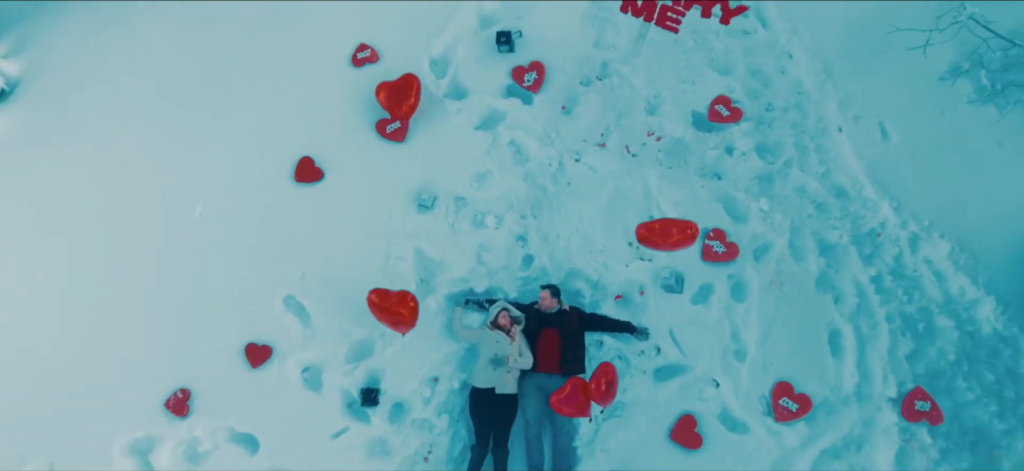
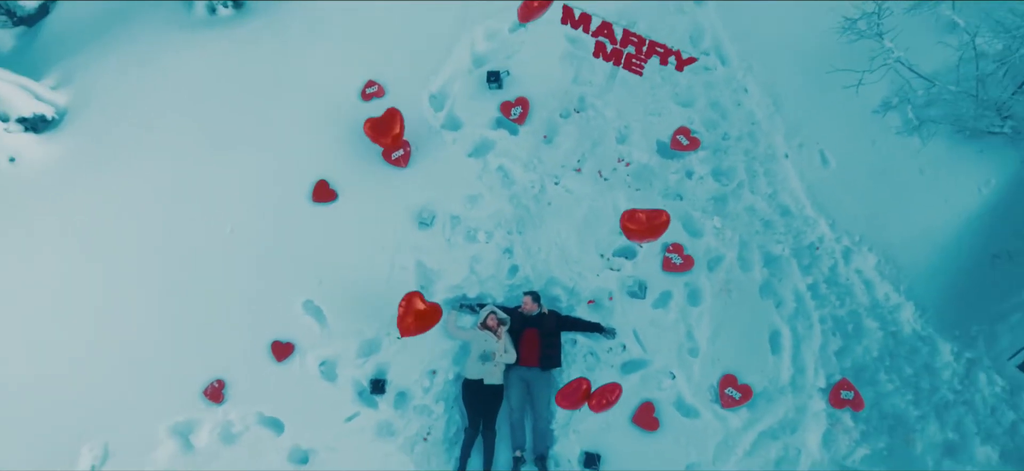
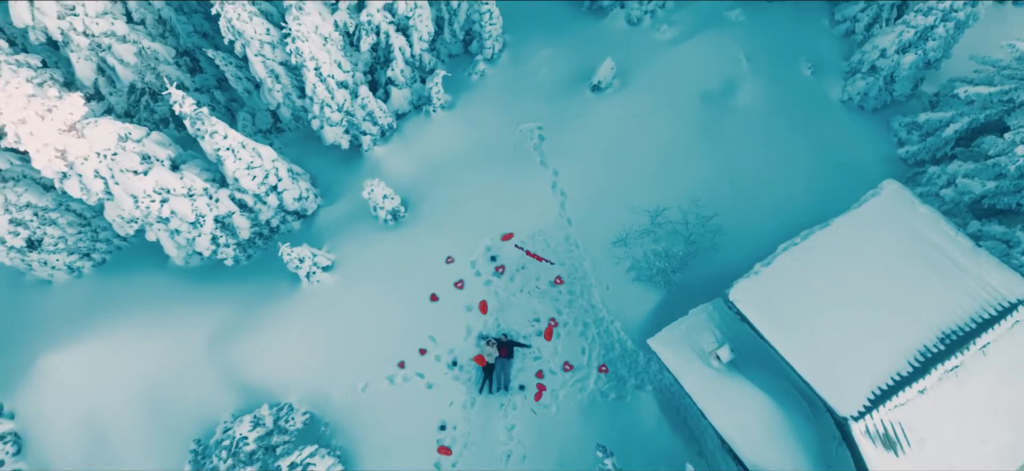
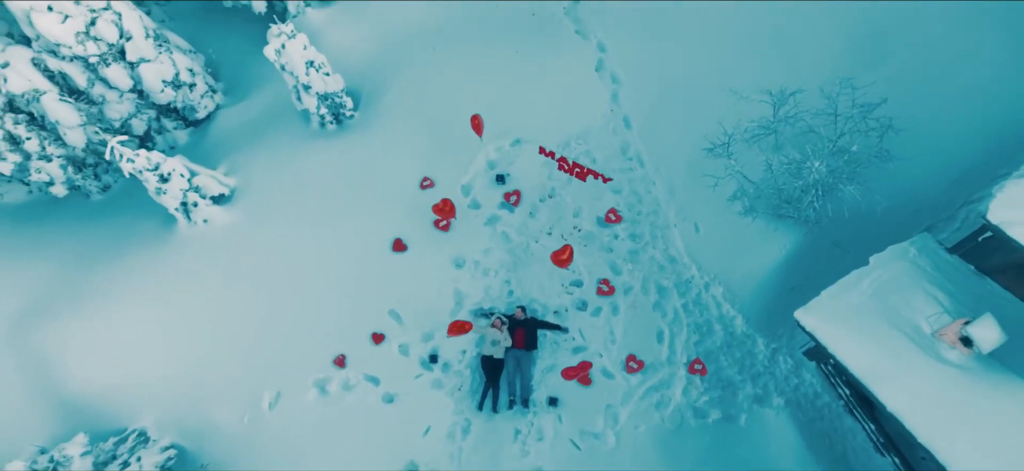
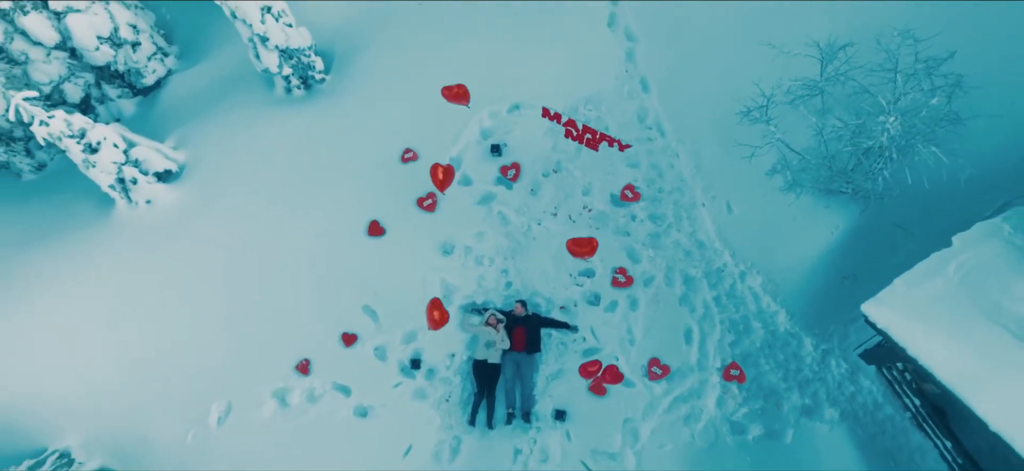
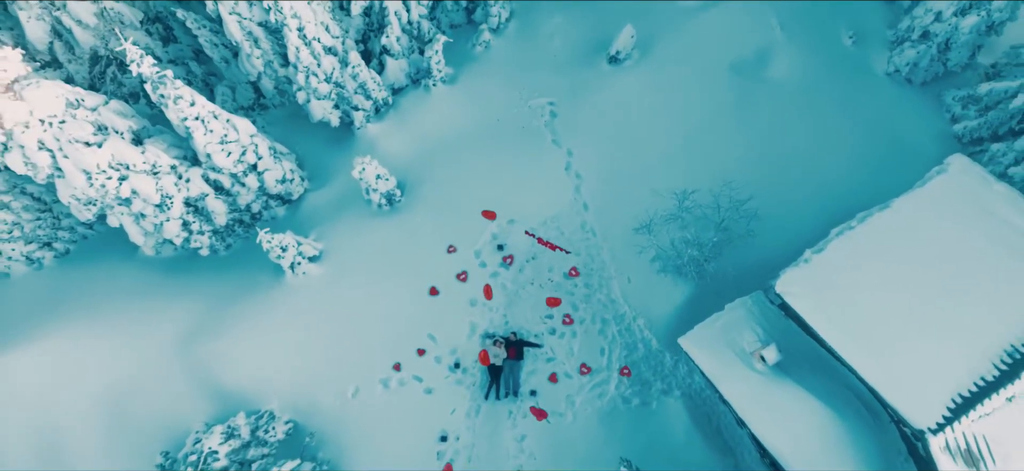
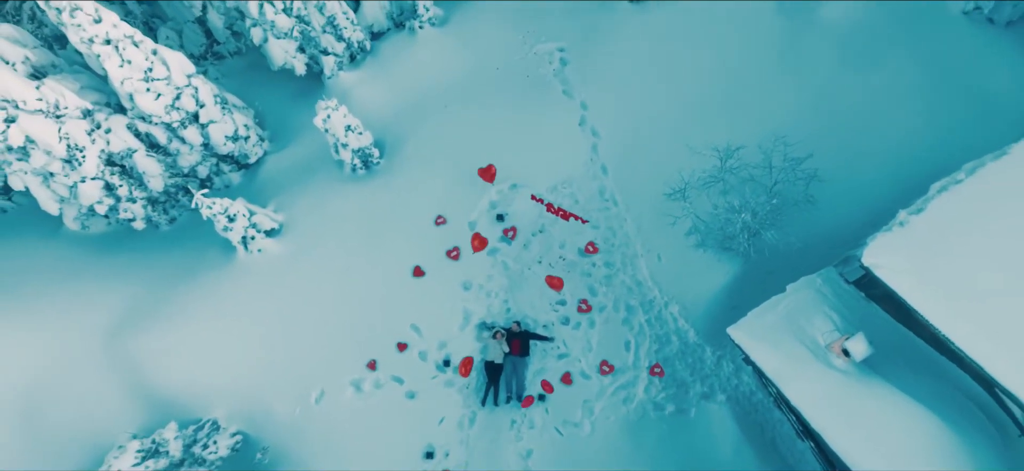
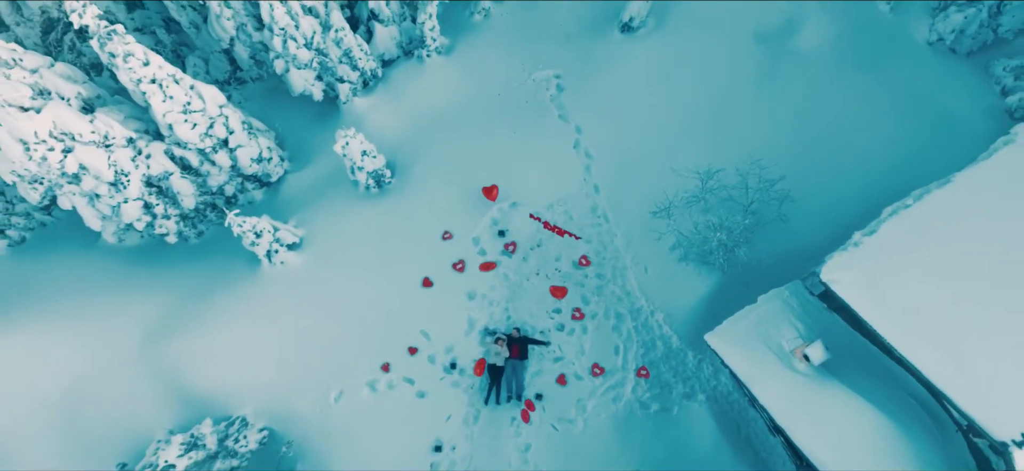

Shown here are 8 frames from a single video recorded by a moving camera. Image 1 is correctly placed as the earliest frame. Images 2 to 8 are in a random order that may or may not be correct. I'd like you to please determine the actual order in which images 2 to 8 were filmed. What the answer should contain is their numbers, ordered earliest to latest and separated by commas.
2, 5, 4, 7, 8, 6, 3
